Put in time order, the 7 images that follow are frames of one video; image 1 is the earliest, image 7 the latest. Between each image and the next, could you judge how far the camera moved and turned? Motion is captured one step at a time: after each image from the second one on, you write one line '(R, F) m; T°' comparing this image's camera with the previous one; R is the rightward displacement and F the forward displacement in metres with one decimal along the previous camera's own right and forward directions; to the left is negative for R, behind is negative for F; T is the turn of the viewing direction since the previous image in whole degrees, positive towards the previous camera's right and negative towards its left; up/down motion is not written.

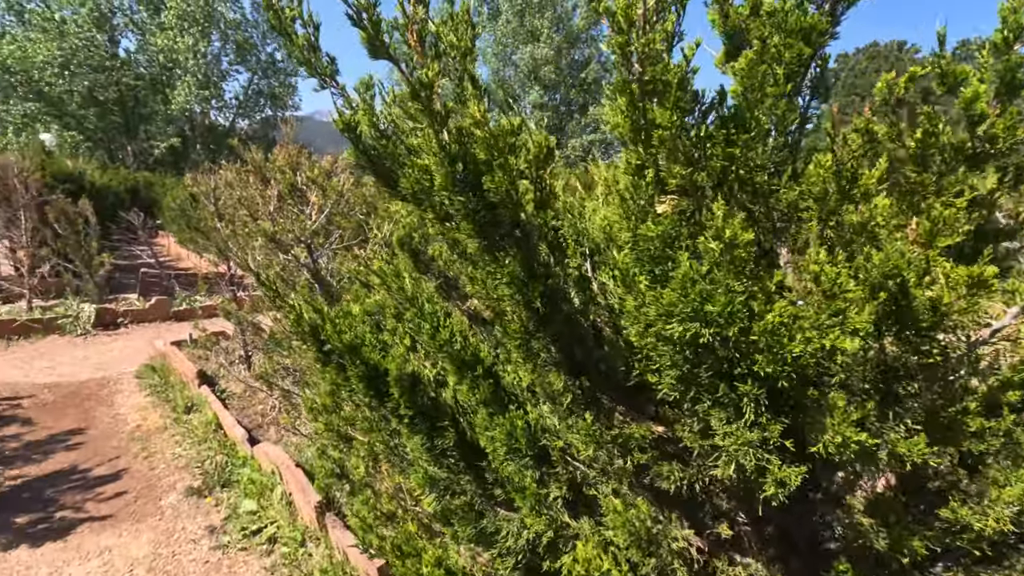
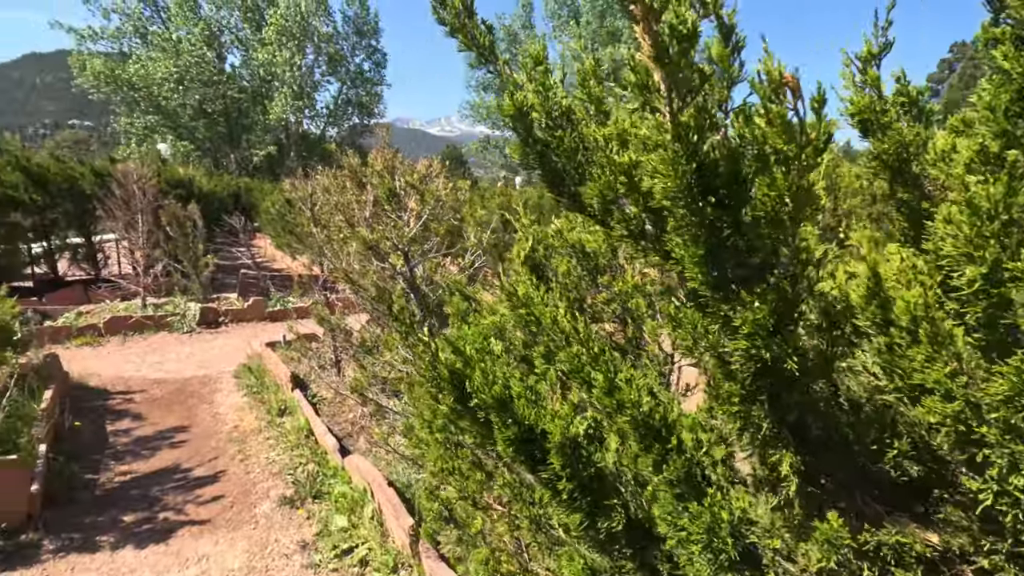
(-0.2, +0.3) m; -8°
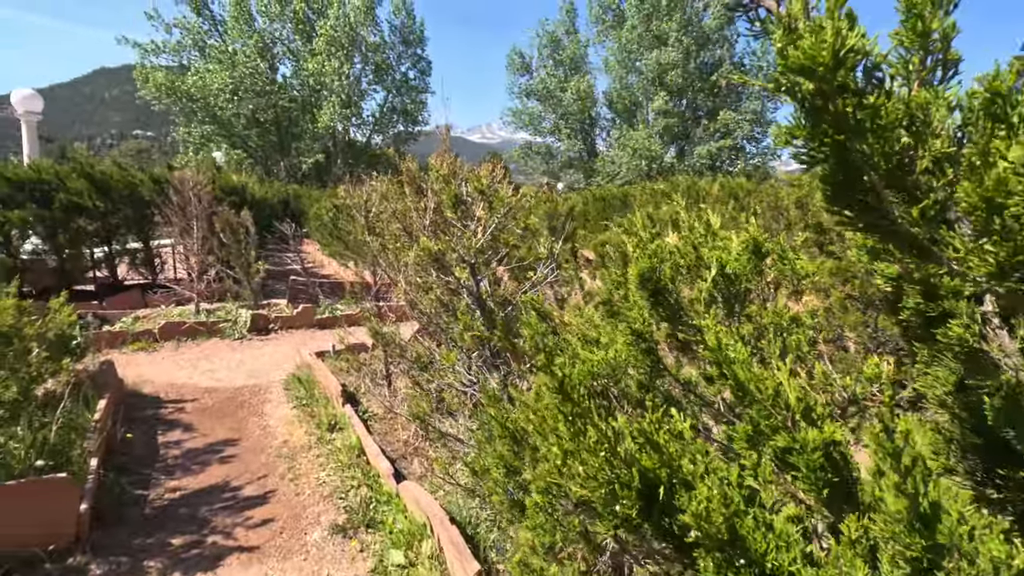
(-0.2, +0.4) m; -4°
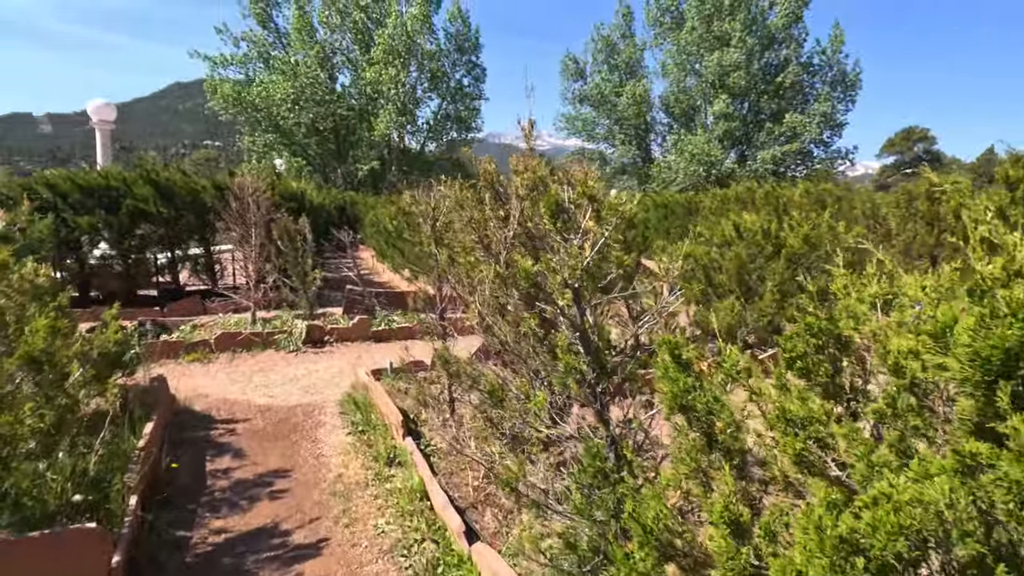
(-0.3, +0.7) m; -5°
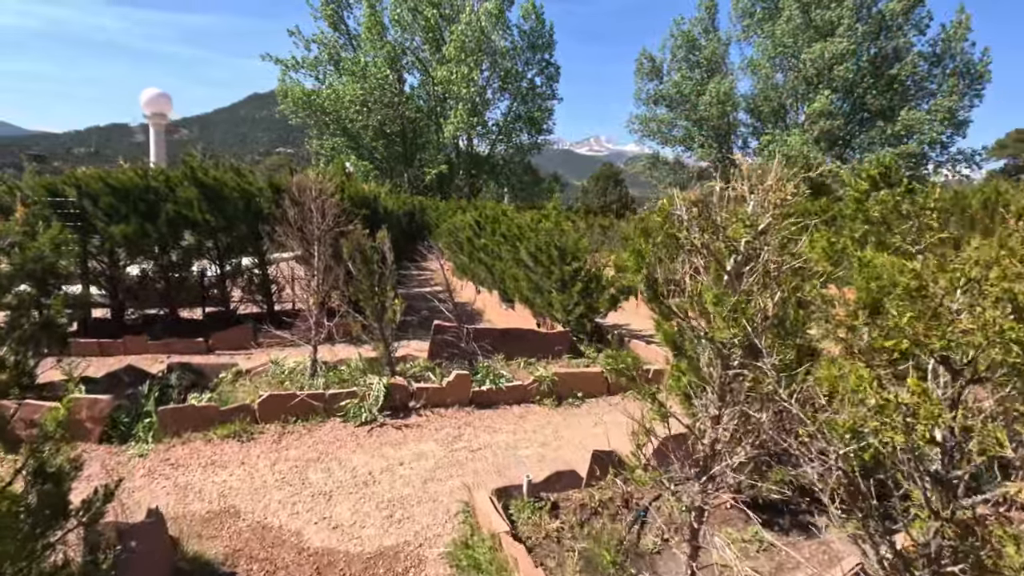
(-1.3, +2.7) m; -6°
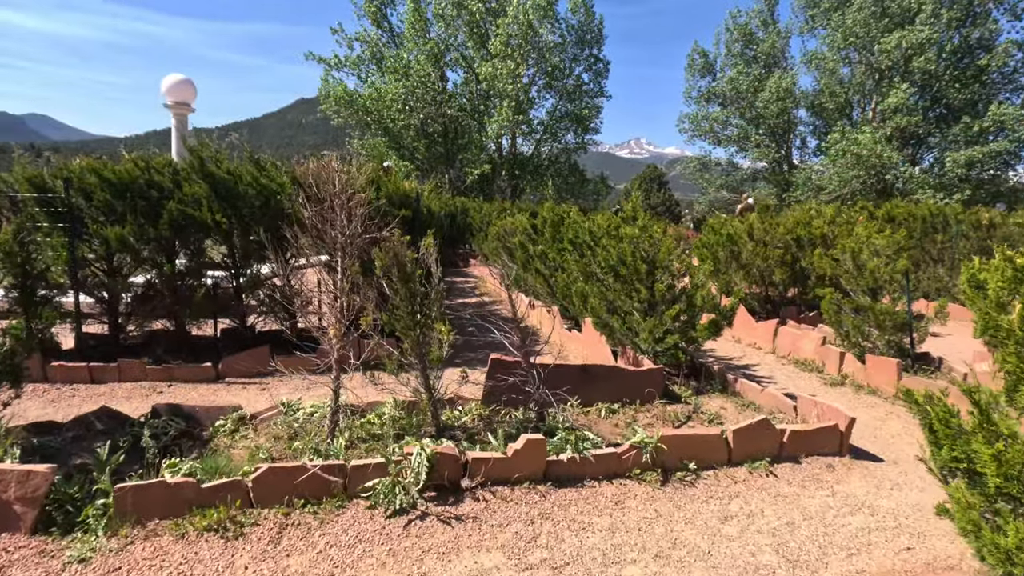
(-0.5, +1.8) m; -4°
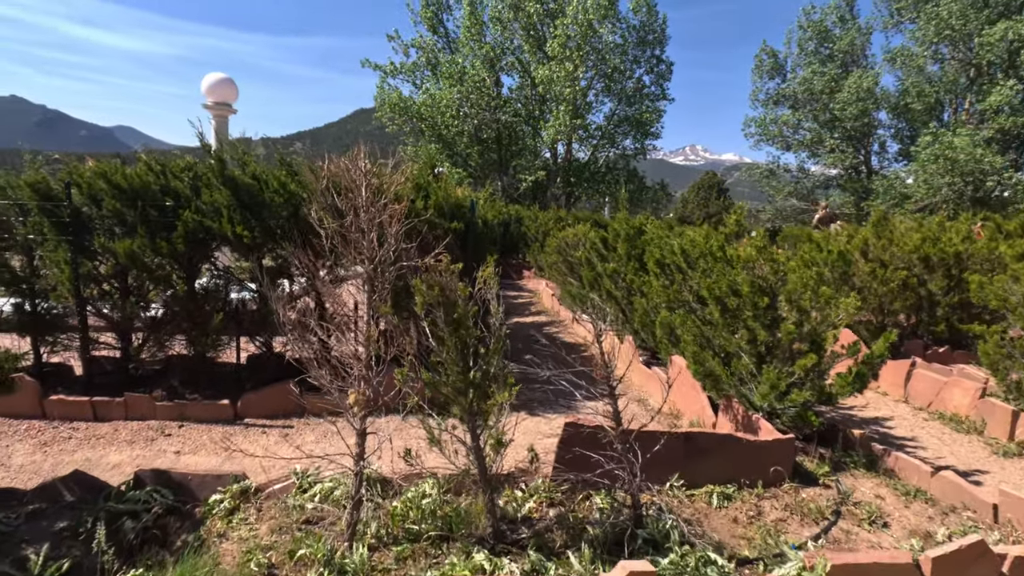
(-0.3, +1.4) m; -5°
